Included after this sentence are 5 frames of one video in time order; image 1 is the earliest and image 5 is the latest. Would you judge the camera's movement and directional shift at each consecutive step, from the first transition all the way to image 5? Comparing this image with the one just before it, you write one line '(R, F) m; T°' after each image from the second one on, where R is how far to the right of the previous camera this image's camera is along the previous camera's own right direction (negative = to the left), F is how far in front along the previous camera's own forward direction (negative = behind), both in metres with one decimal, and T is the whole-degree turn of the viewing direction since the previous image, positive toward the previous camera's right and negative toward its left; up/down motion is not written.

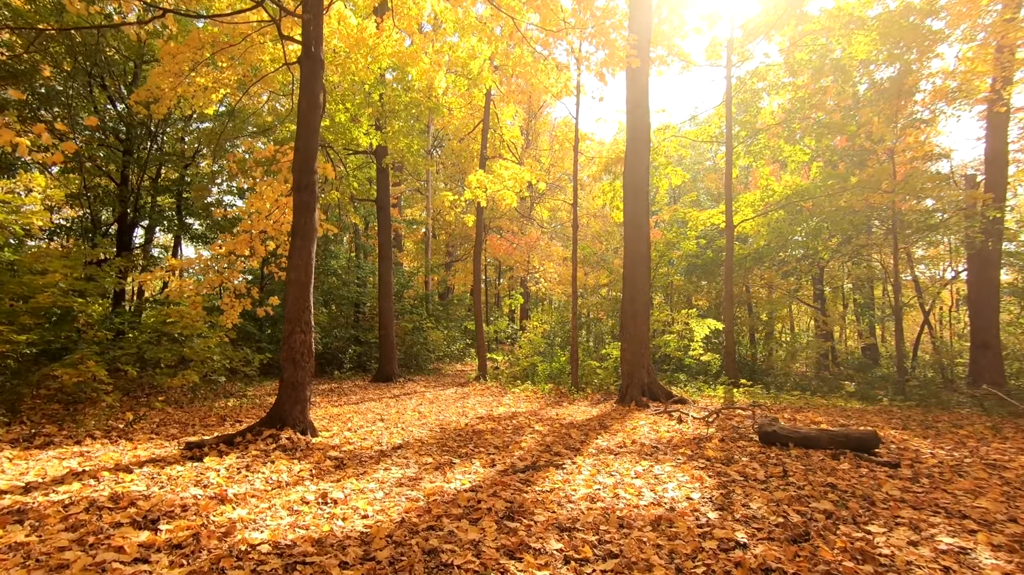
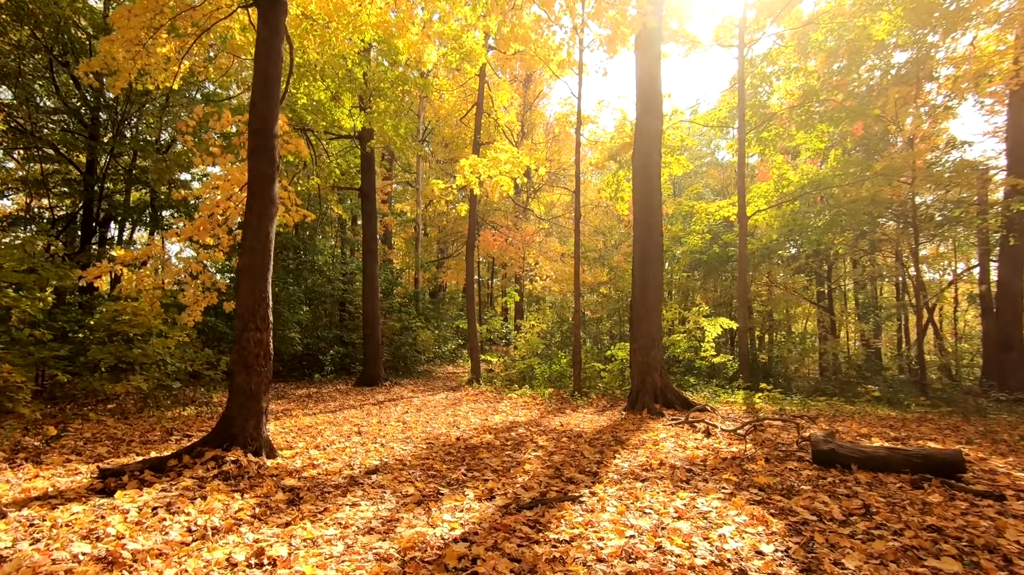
(-0.1, +0.9) m; +1°
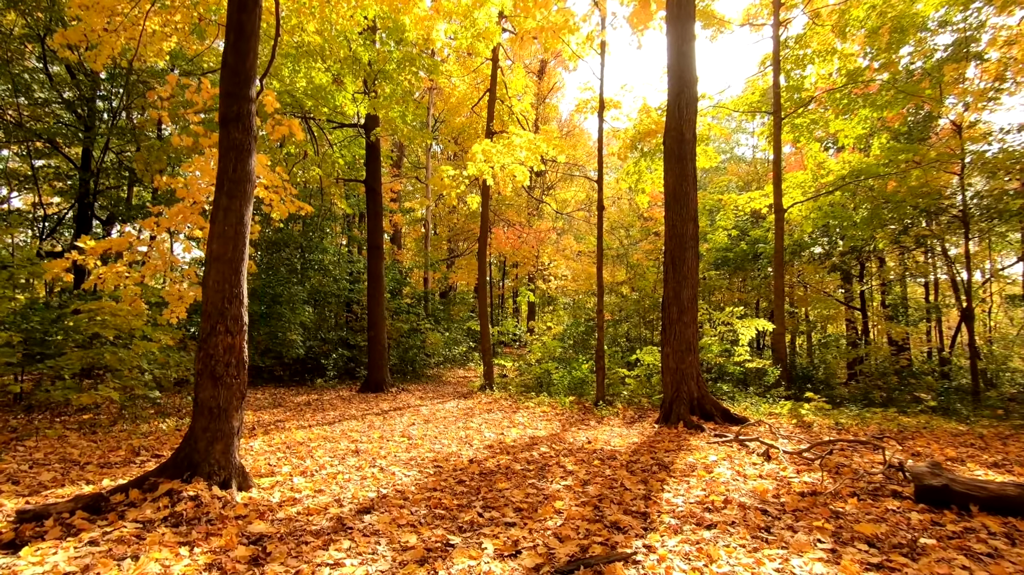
(-0.1, +0.8) m; -1°
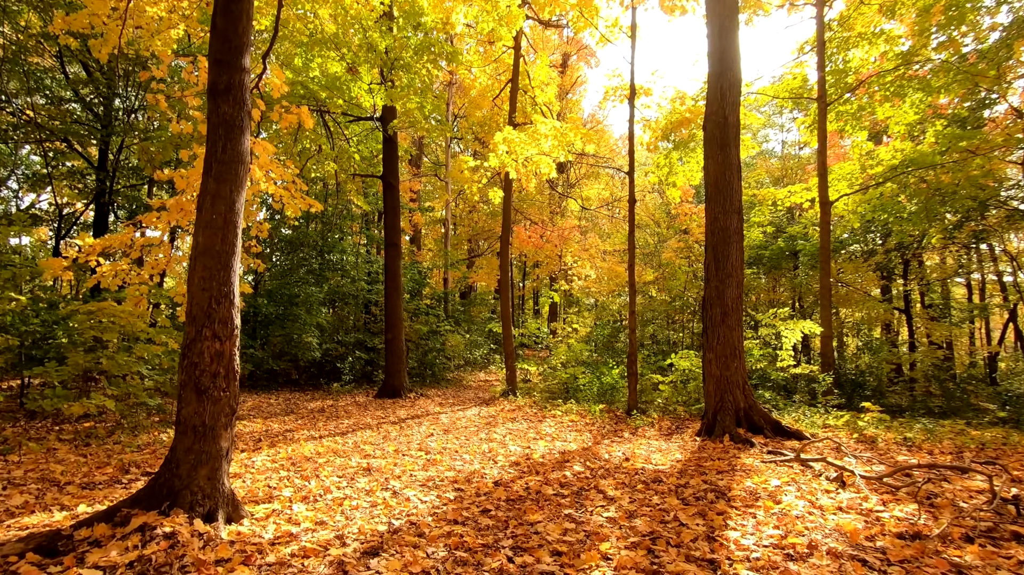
(-0.1, +0.6) m; -2°
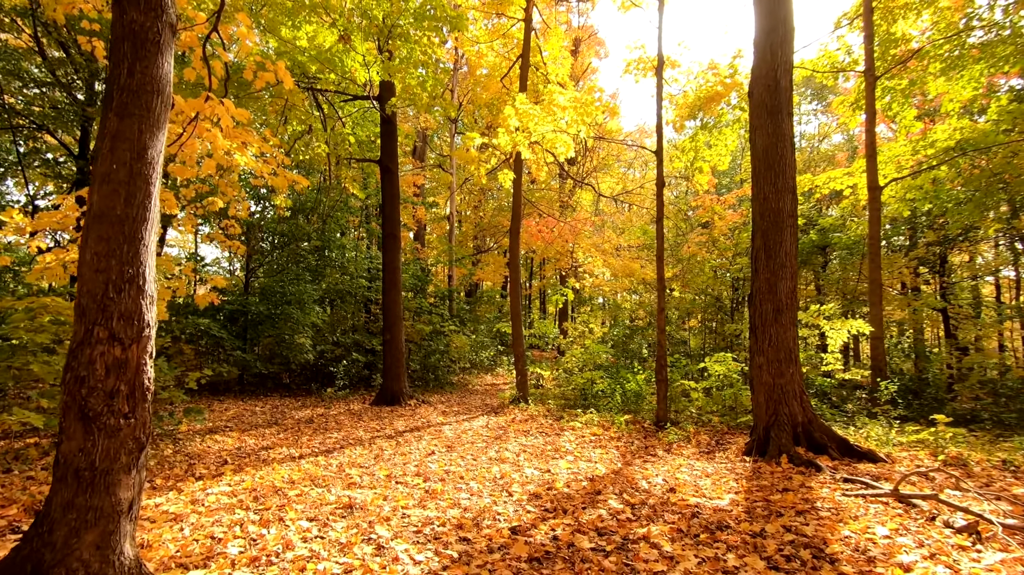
(-0.1, +1.0) m; -1°
